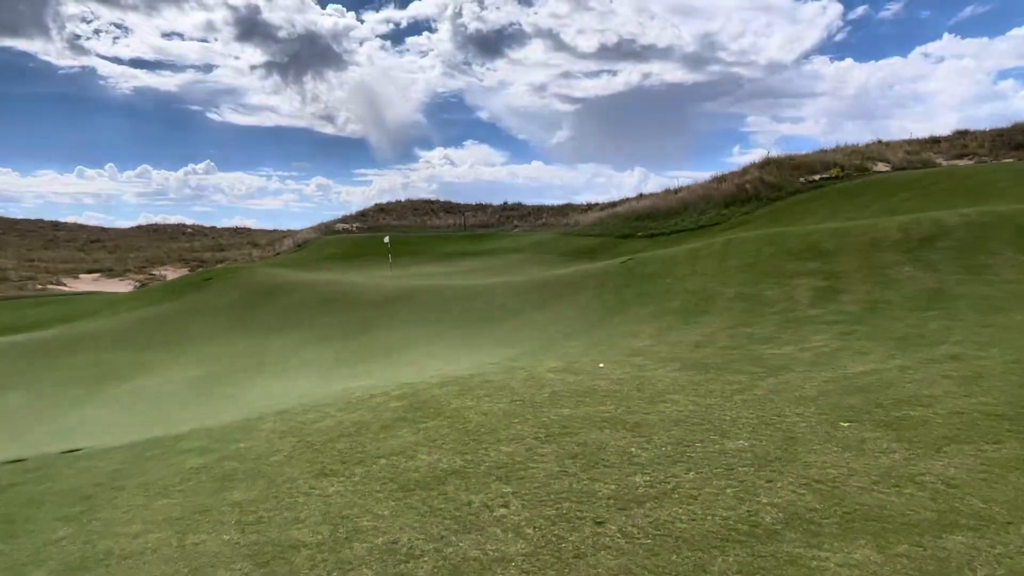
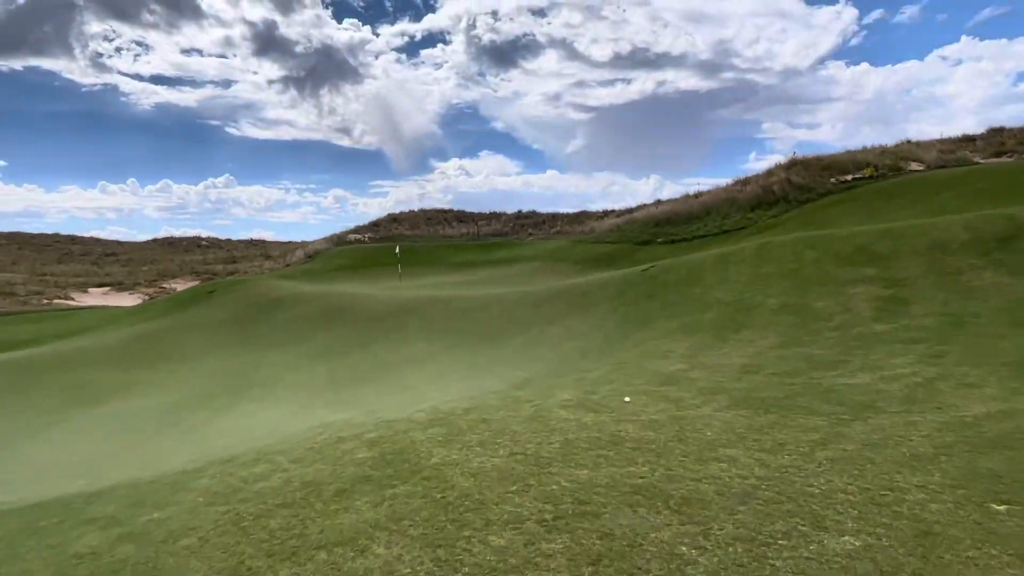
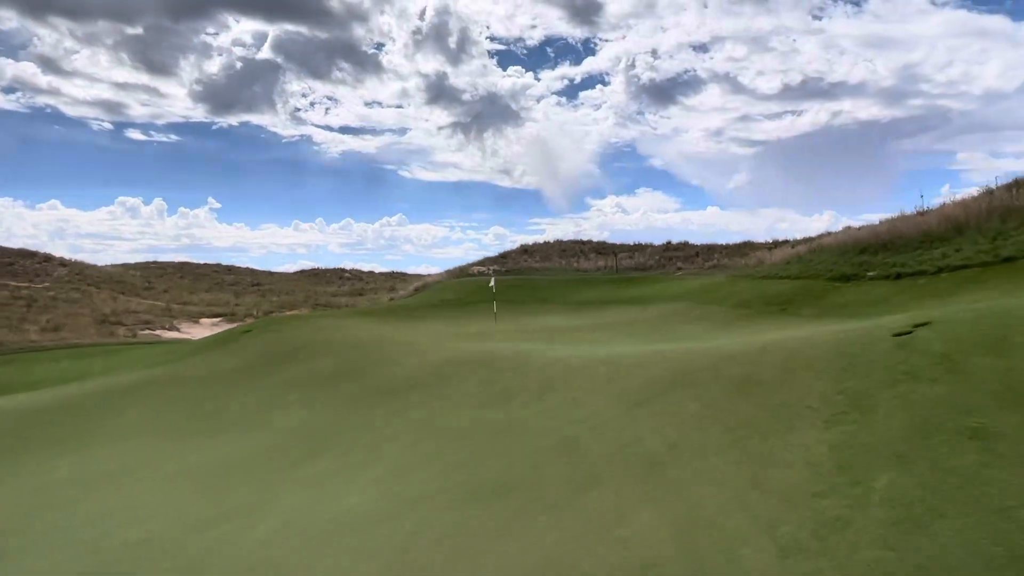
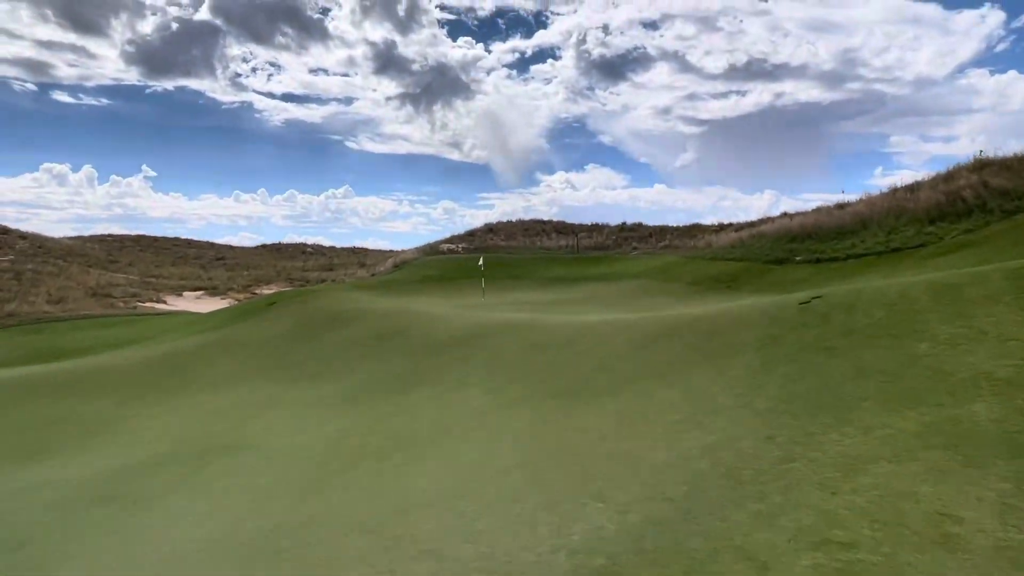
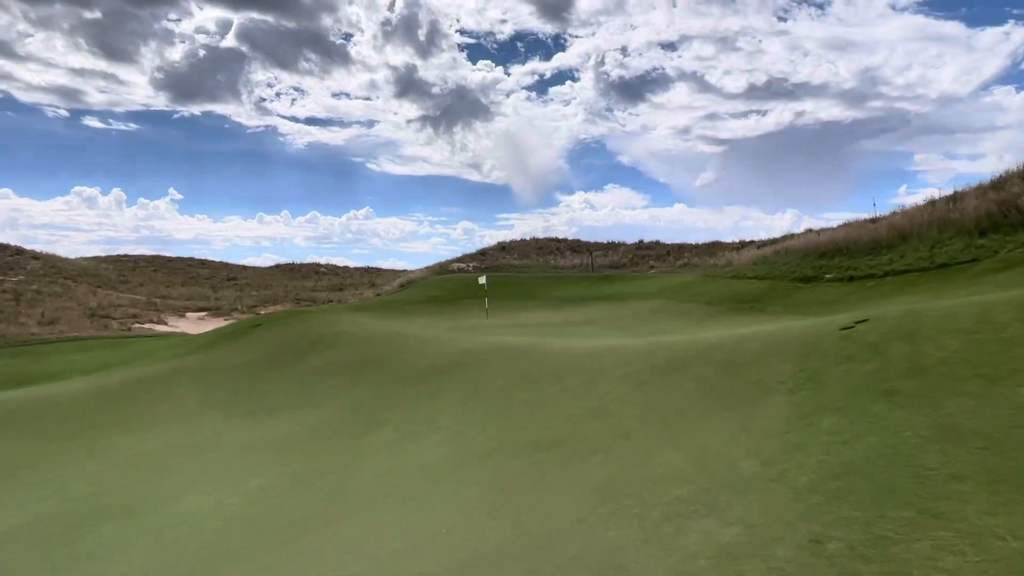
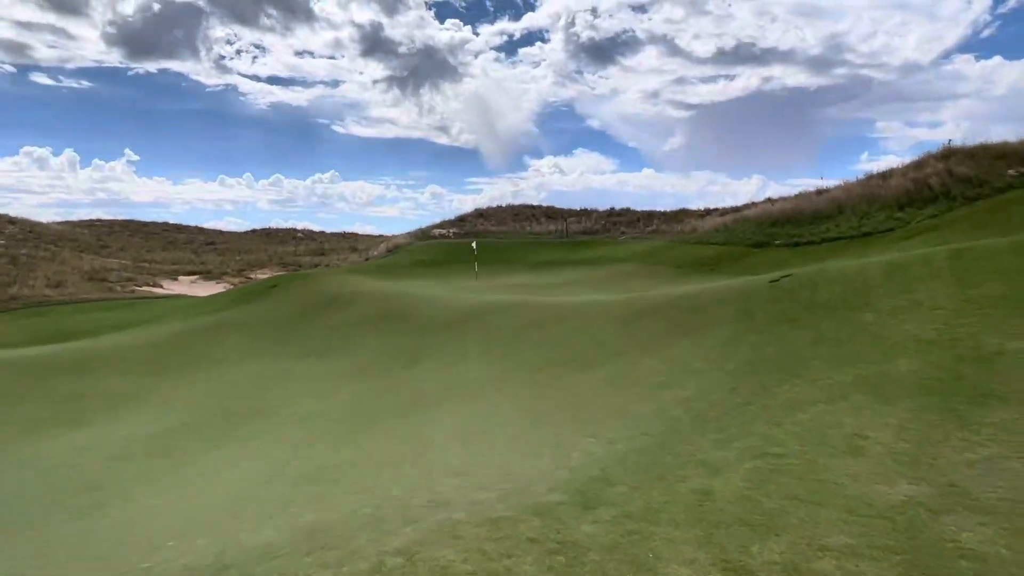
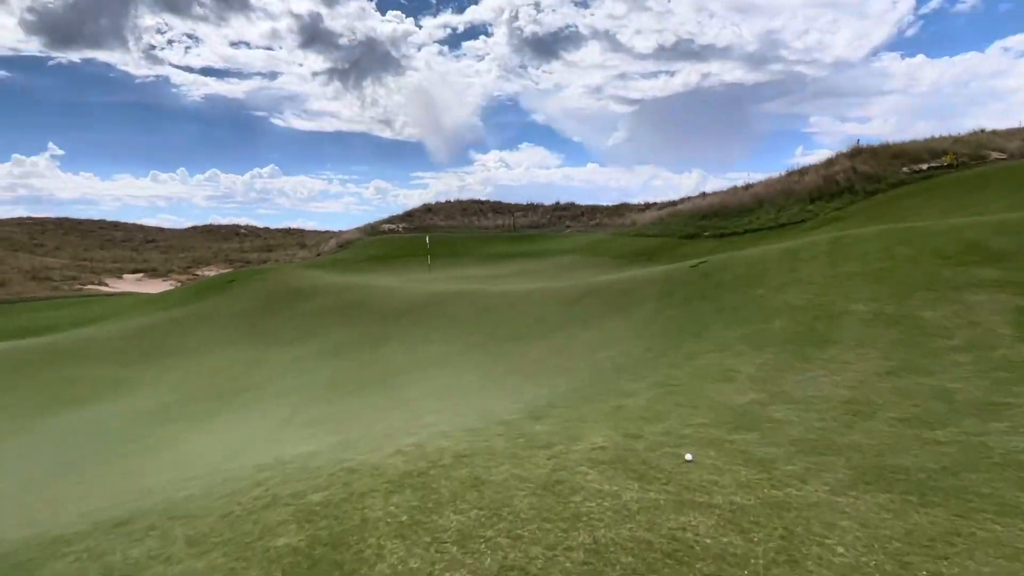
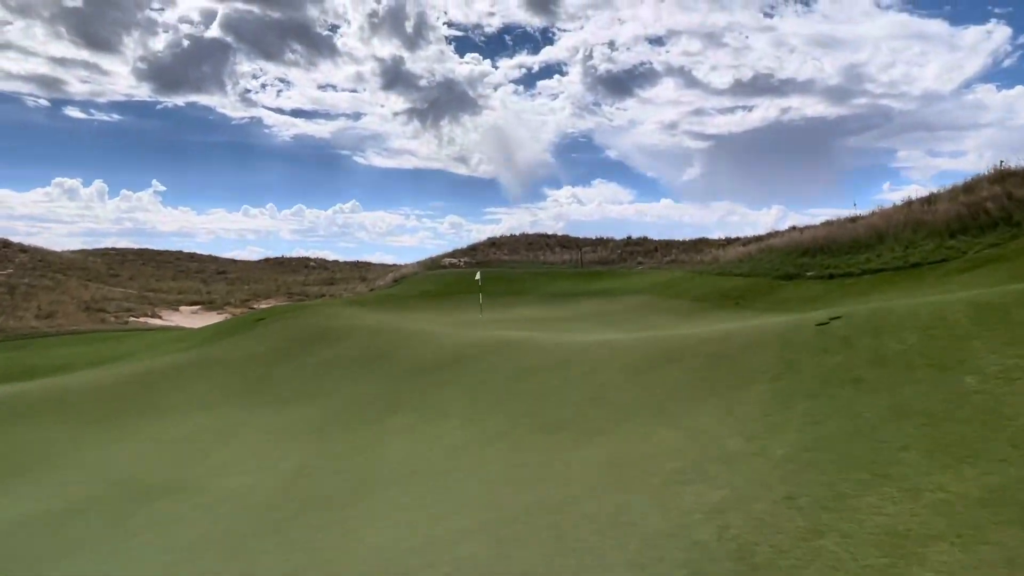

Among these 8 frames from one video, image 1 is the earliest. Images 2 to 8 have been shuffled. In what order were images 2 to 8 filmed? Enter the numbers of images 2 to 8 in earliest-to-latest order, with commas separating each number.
2, 7, 6, 4, 8, 5, 3
